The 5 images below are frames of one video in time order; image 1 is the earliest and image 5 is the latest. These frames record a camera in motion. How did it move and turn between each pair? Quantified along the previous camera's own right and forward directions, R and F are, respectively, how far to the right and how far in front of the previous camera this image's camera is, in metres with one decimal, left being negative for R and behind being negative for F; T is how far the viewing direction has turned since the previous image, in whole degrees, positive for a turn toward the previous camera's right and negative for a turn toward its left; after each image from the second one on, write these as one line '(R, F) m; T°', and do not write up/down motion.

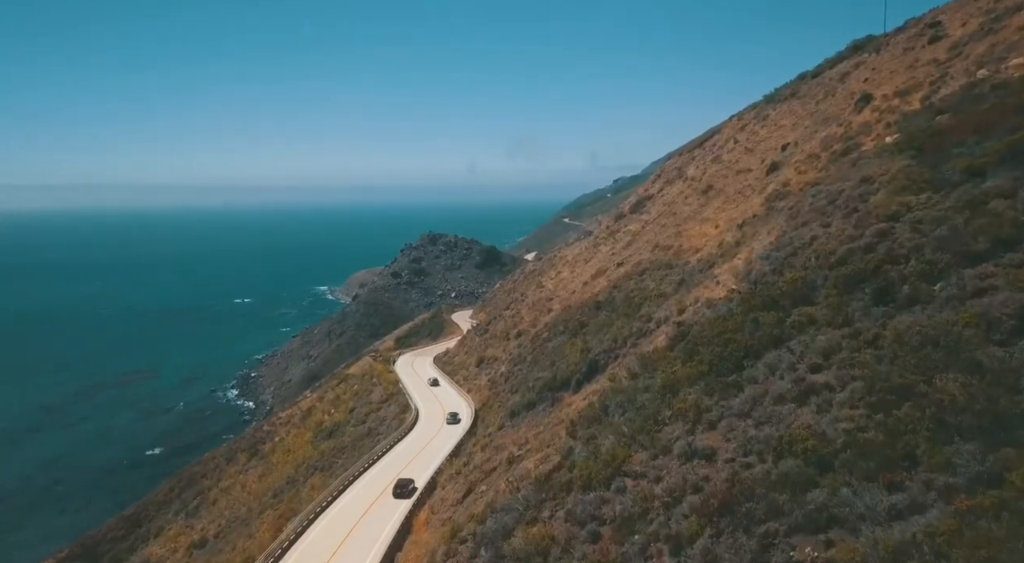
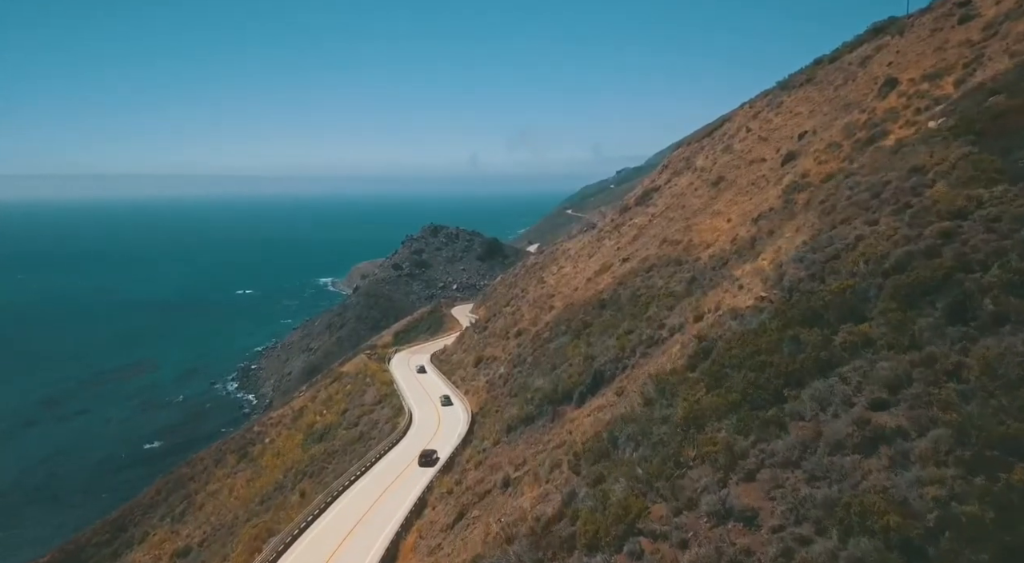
(+0.2, +2.2) m; 0°
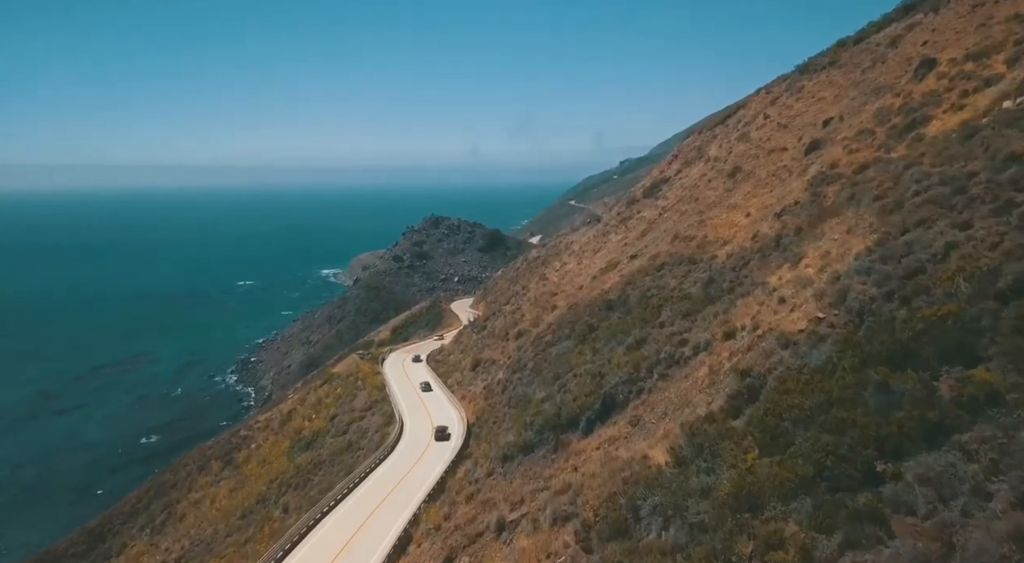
(+0.1, +2.8) m; 0°
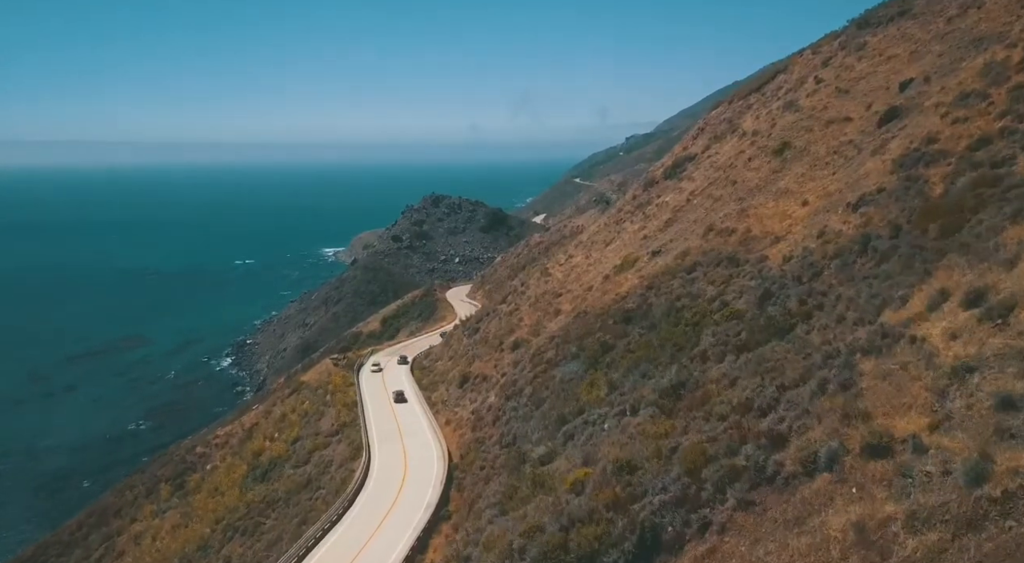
(+0.4, +6.8) m; 0°
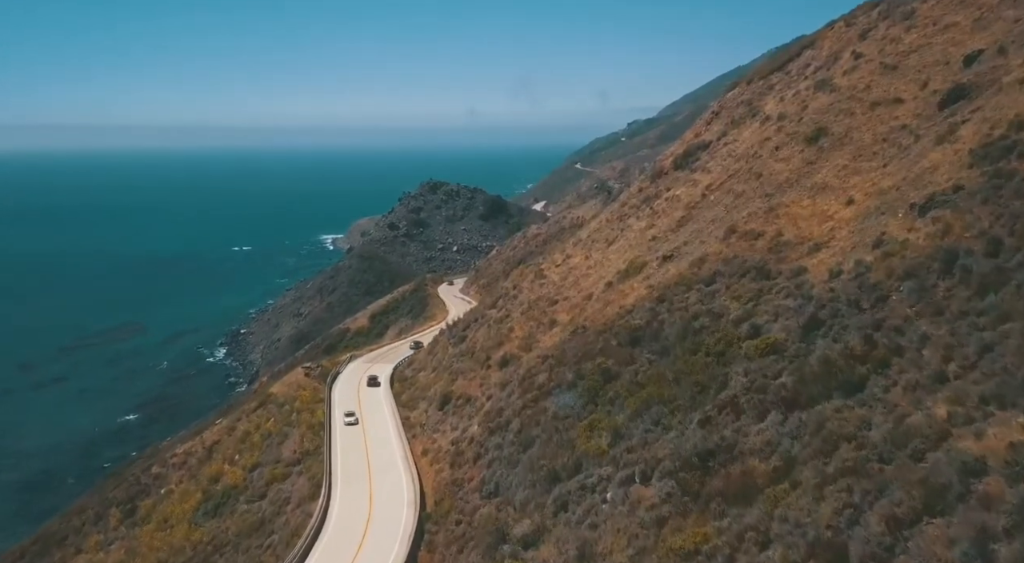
(+0.5, +4.4) m; 0°
